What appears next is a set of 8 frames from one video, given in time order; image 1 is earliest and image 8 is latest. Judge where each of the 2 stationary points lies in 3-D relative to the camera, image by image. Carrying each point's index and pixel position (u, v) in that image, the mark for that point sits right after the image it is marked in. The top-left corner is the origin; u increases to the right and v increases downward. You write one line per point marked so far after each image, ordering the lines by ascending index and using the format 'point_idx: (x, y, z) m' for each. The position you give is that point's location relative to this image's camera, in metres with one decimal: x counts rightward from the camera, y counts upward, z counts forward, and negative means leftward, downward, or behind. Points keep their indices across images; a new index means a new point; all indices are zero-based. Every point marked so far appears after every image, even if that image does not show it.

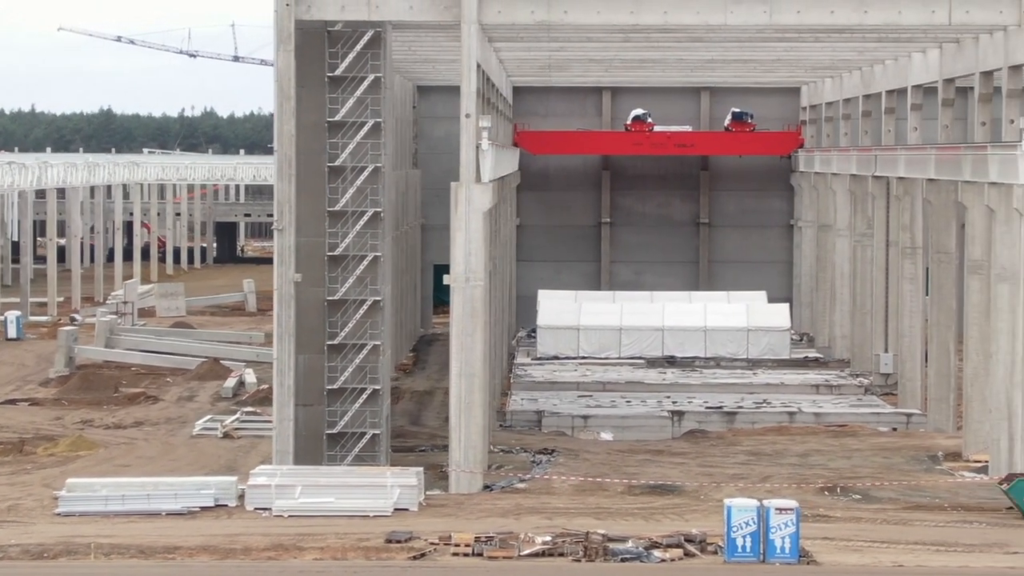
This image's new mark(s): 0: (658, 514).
0: (+1.5, -2.4, +20.0) m
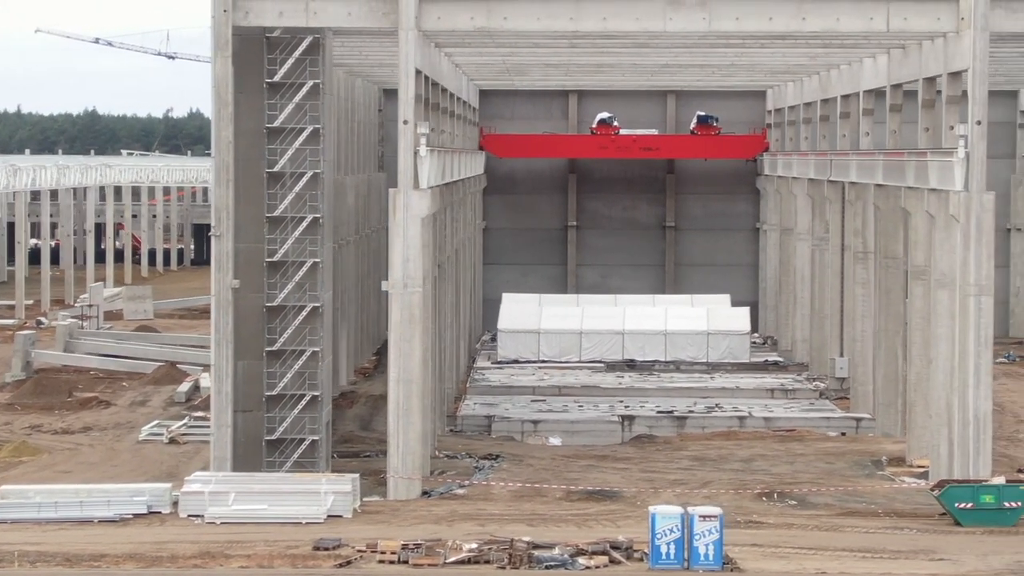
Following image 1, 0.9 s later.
0: (+0.8, -2.4, +20.0) m
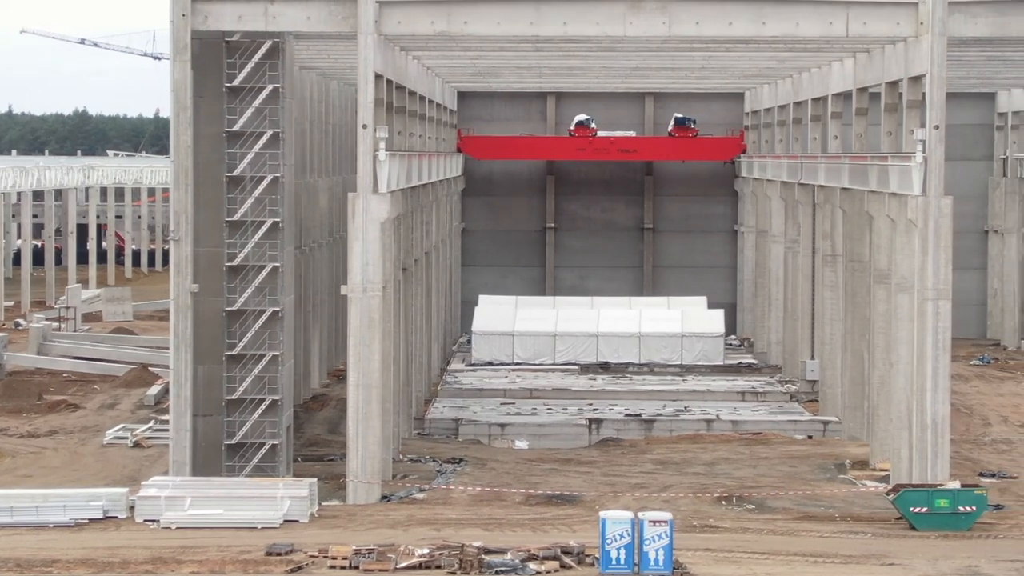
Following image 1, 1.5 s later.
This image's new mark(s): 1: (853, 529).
0: (+0.4, -2.5, +20.0) m
1: (+3.5, -2.5, +19.8) m
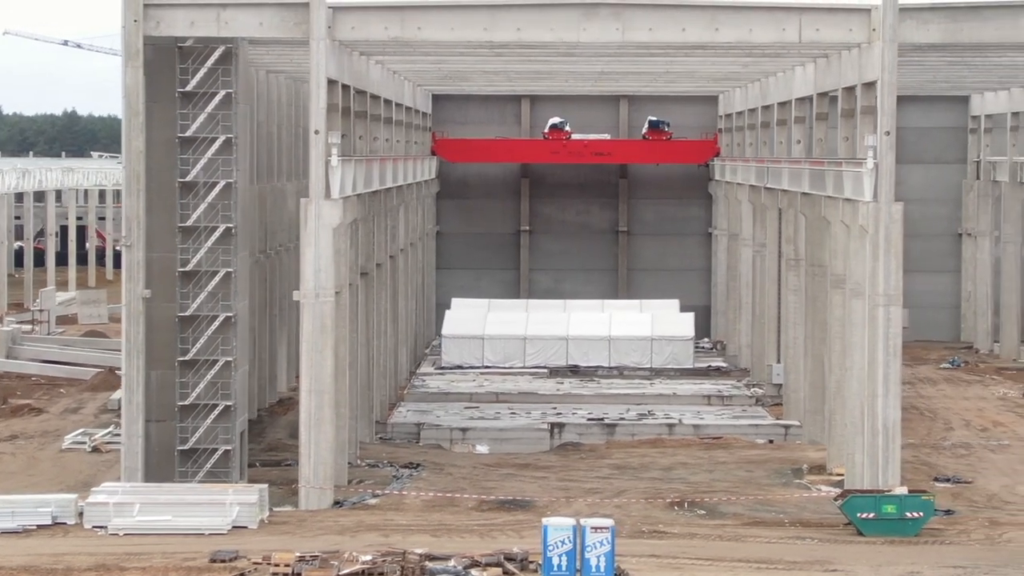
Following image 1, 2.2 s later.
0: (-0.2, -2.6, +20.0) m
1: (+3.0, -2.6, +19.9) m
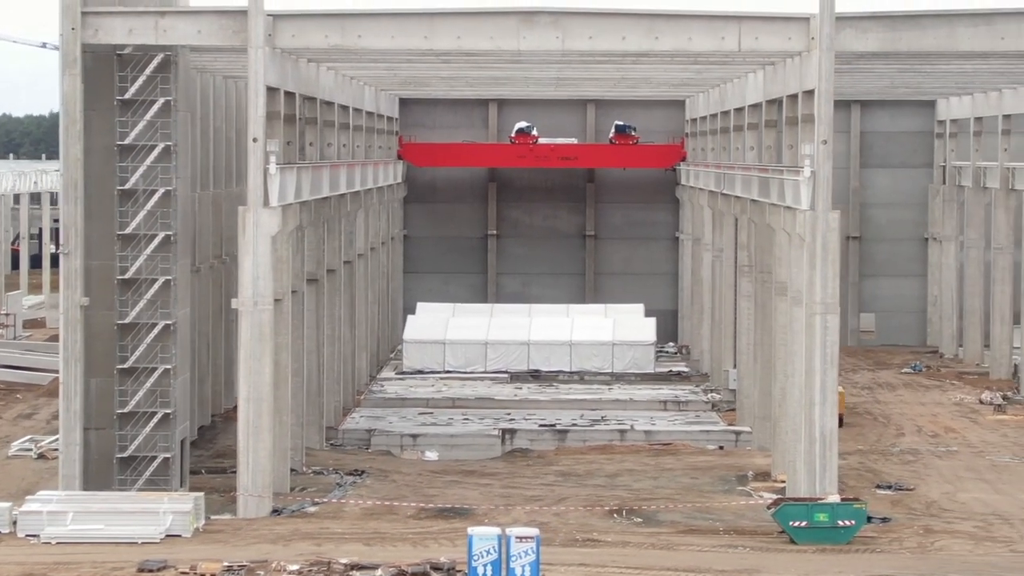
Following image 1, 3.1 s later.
0: (-0.9, -2.6, +20.0) m
1: (+2.3, -2.7, +19.9) m
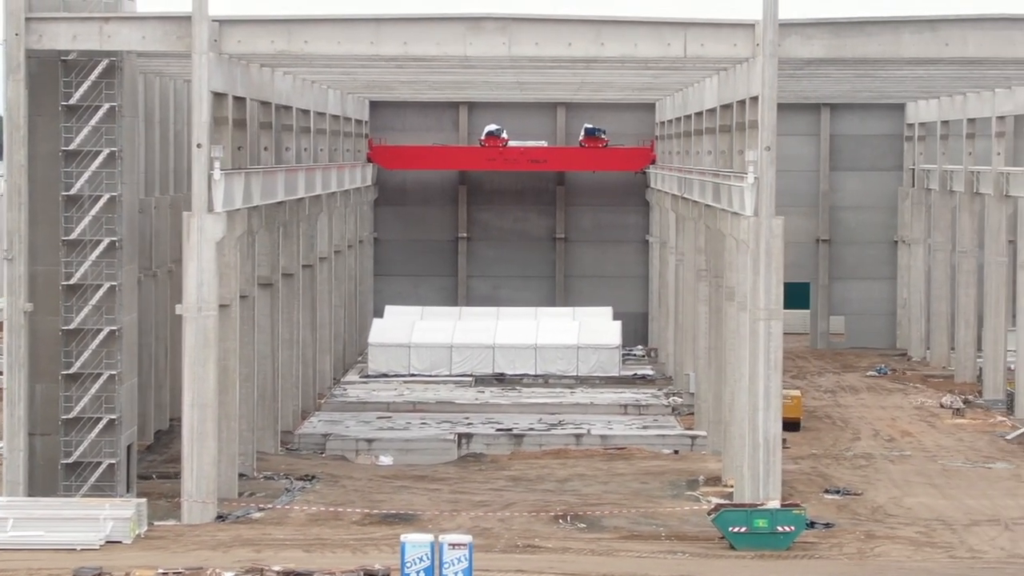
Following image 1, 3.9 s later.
0: (-1.5, -2.7, +20.0) m
1: (+1.7, -2.7, +19.9) m
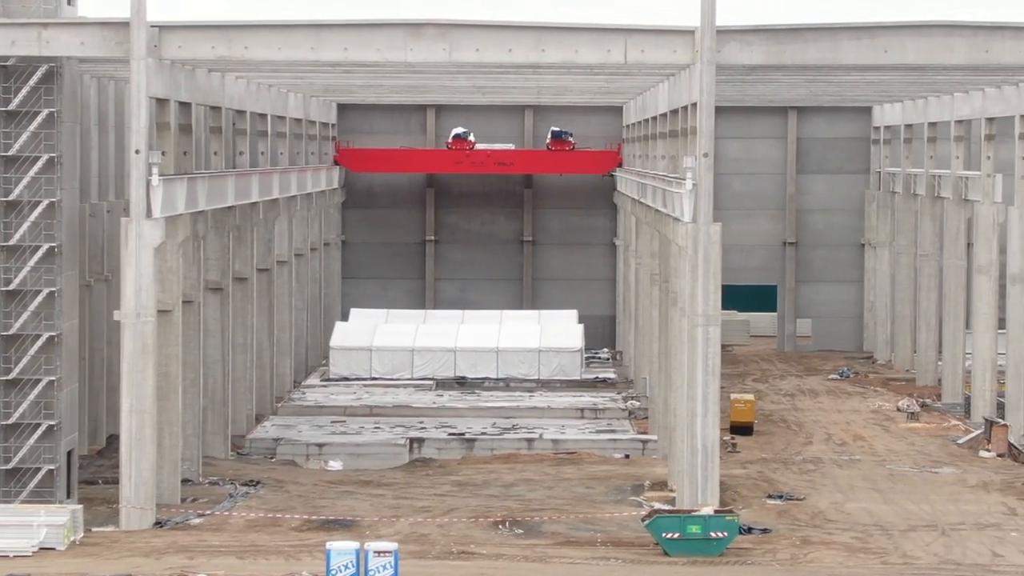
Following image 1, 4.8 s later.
0: (-2.2, -2.8, +20.0) m
1: (+1.0, -2.8, +20.0) m
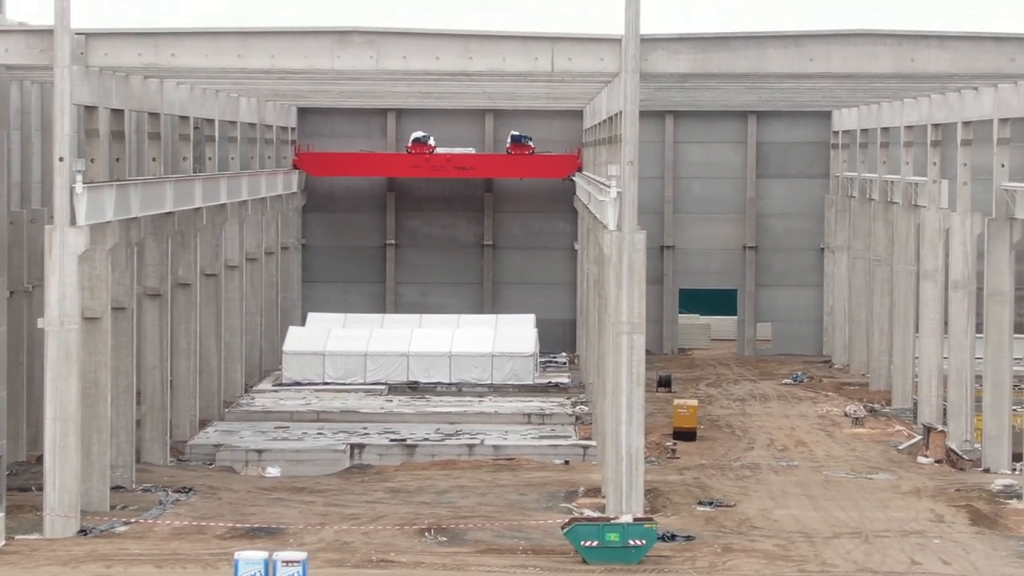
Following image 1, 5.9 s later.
0: (-3.0, -2.9, +20.0) m
1: (+0.2, -2.9, +20.0) m
